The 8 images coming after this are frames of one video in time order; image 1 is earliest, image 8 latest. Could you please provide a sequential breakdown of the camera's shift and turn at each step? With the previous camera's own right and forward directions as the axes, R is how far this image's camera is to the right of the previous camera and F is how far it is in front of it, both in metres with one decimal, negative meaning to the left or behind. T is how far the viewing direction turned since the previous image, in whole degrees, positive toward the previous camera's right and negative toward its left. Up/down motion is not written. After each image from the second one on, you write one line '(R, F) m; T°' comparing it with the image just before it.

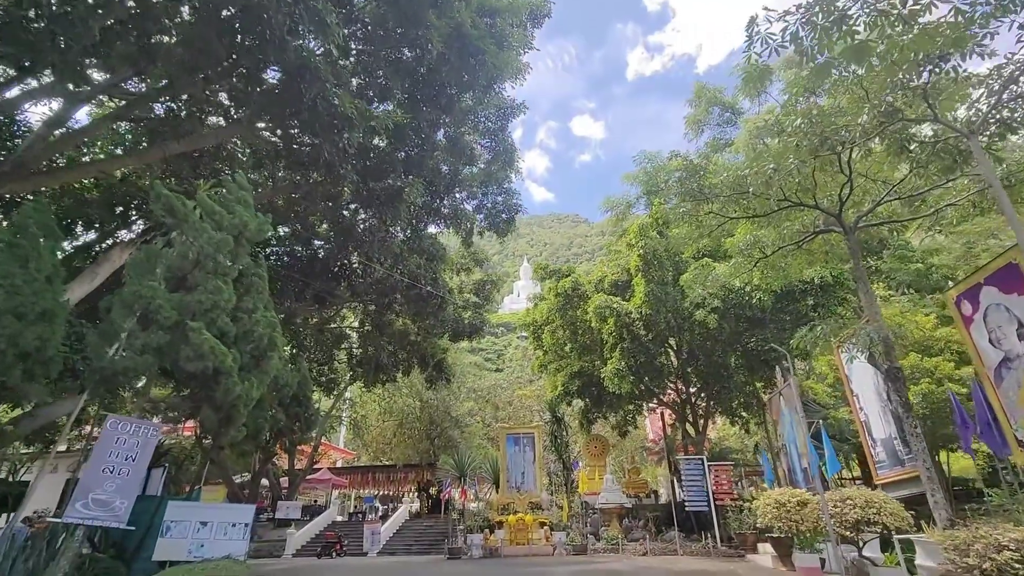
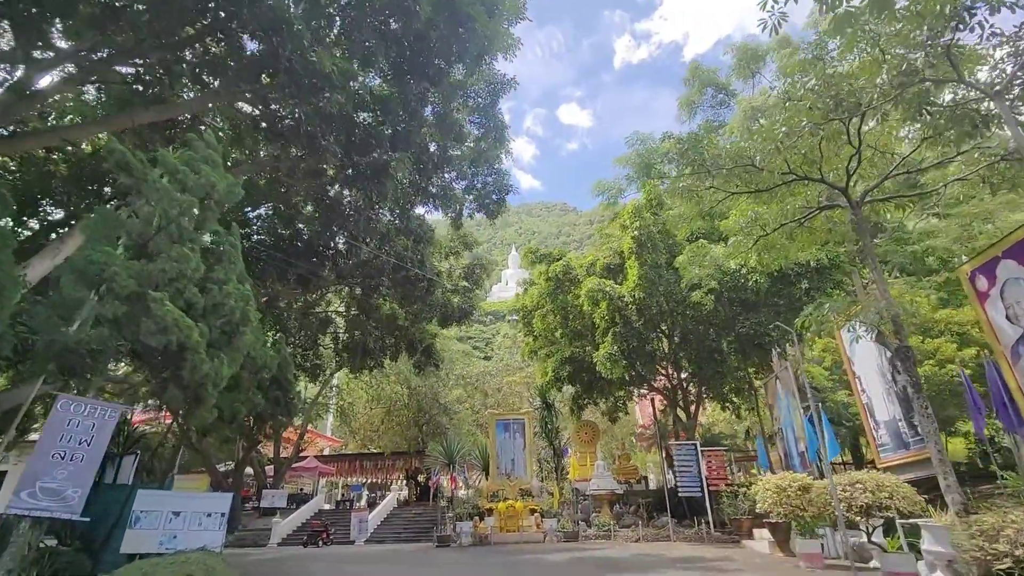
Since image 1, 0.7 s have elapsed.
(-0.1, +0.4) m; +1°
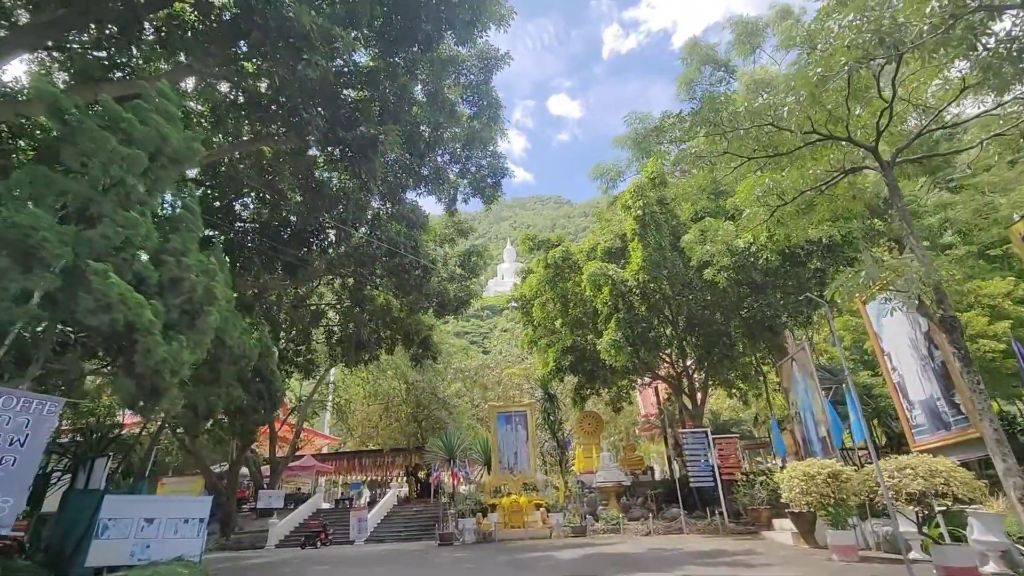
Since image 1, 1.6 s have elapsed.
(-0.1, +0.6) m; 0°
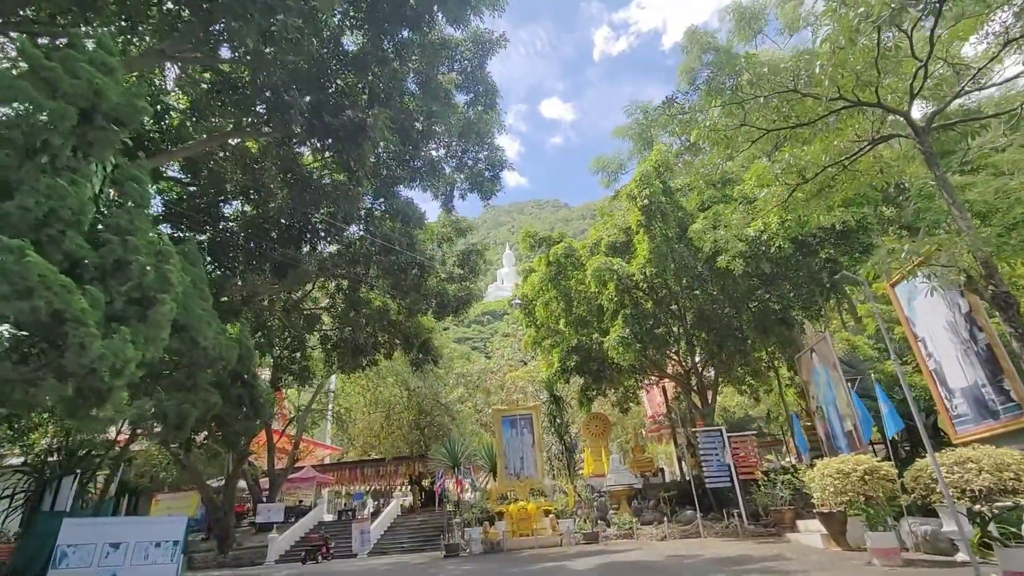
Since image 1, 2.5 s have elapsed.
(0.0, +0.5) m; 0°
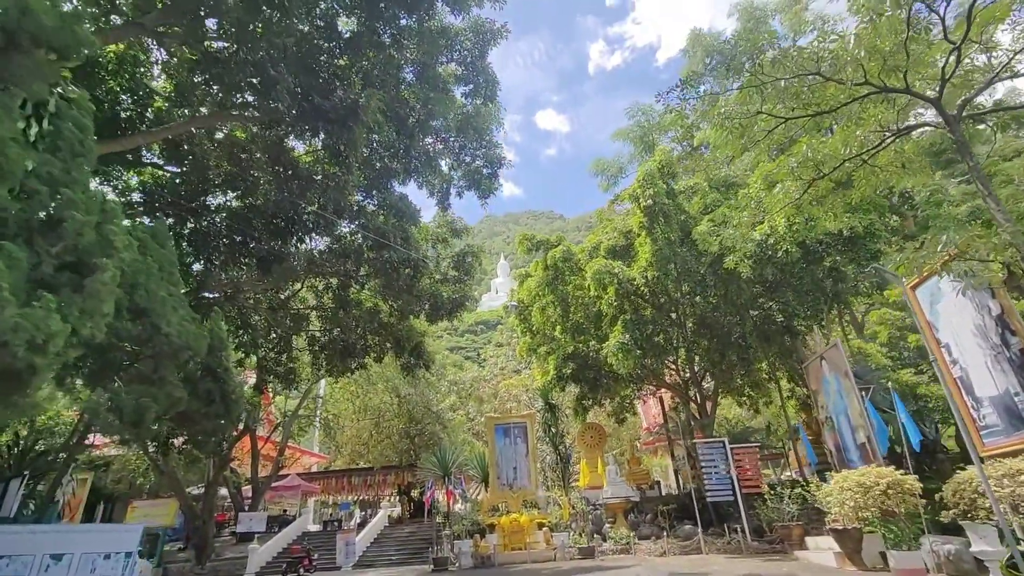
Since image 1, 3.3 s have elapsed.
(0.0, +0.5) m; +1°
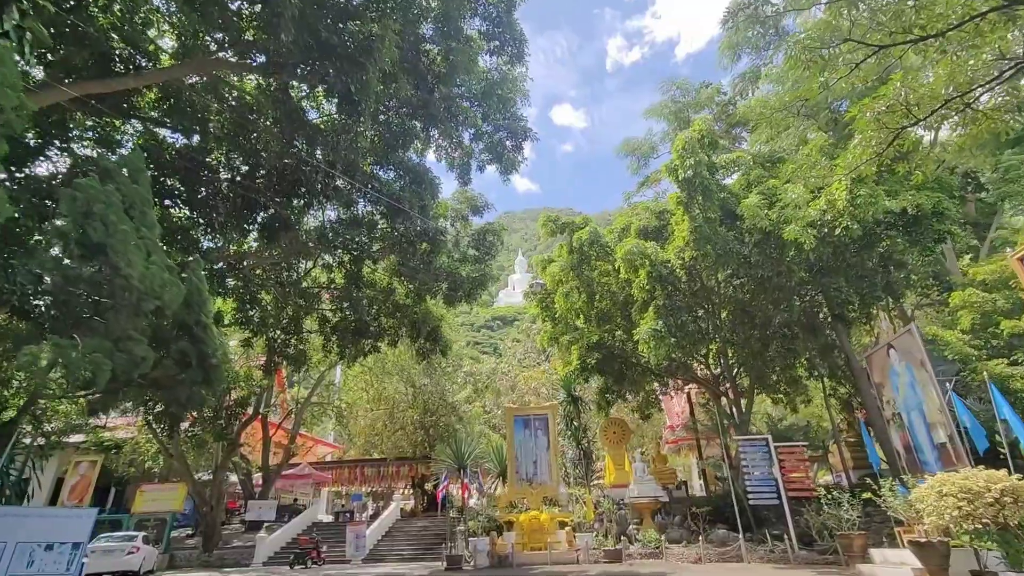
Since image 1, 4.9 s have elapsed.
(-0.1, +0.9) m; -2°
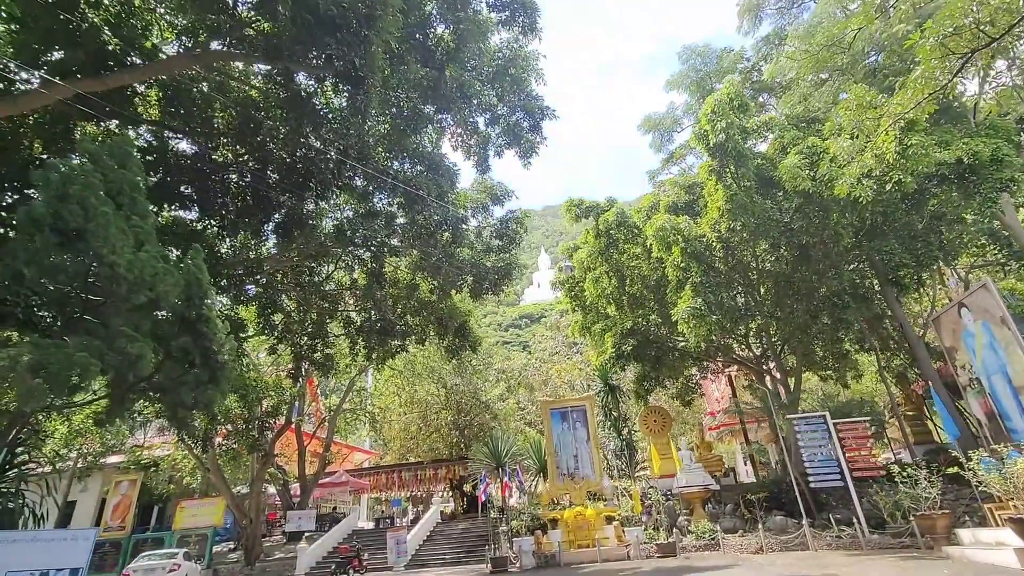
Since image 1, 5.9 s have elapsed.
(-0.1, +0.5) m; -3°
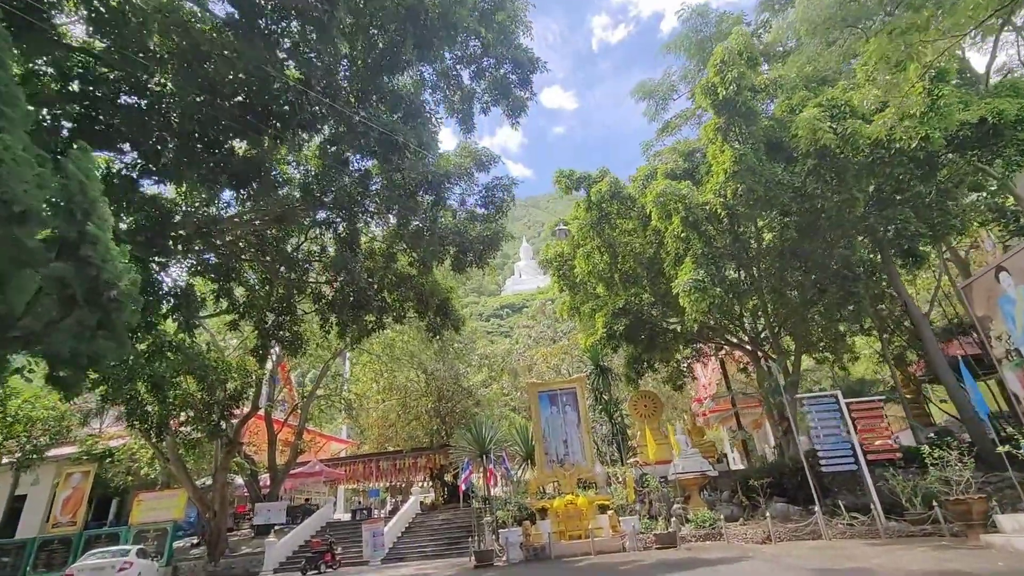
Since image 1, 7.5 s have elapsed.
(-0.1, +0.9) m; +2°
